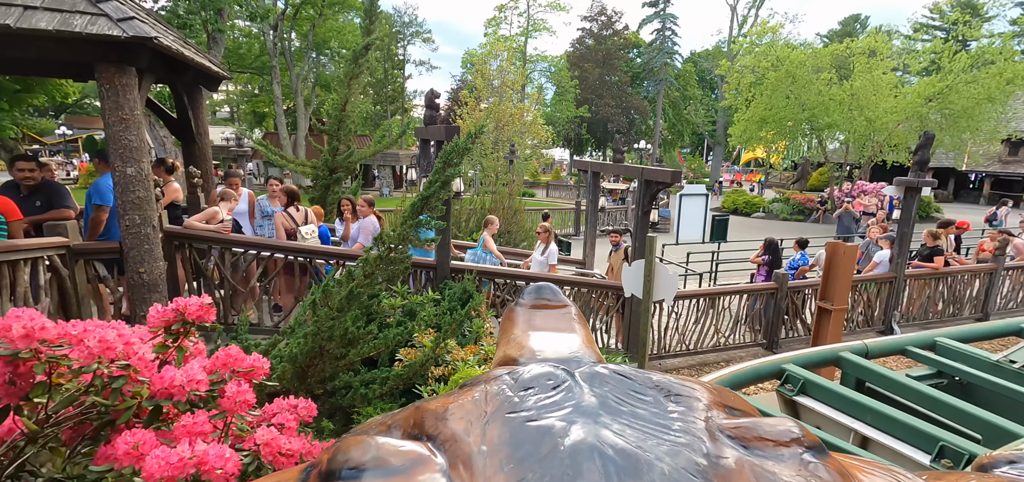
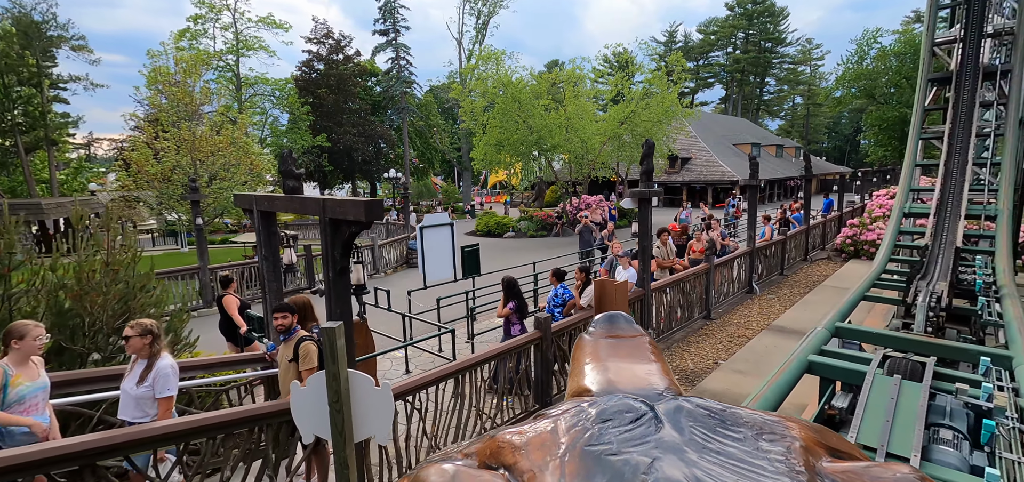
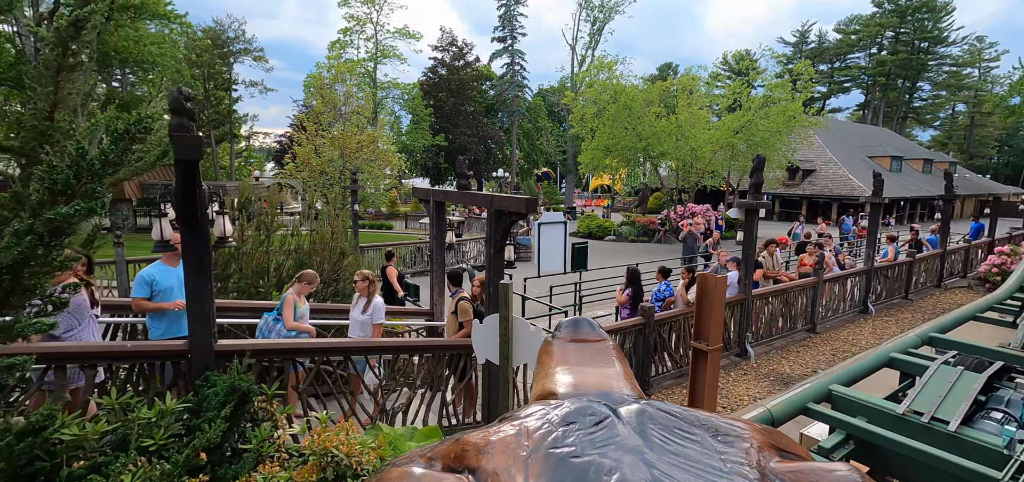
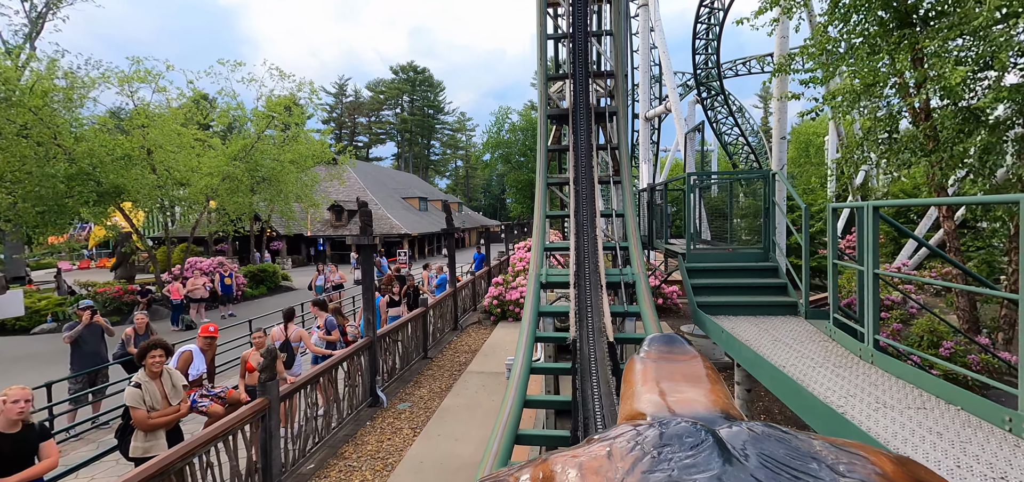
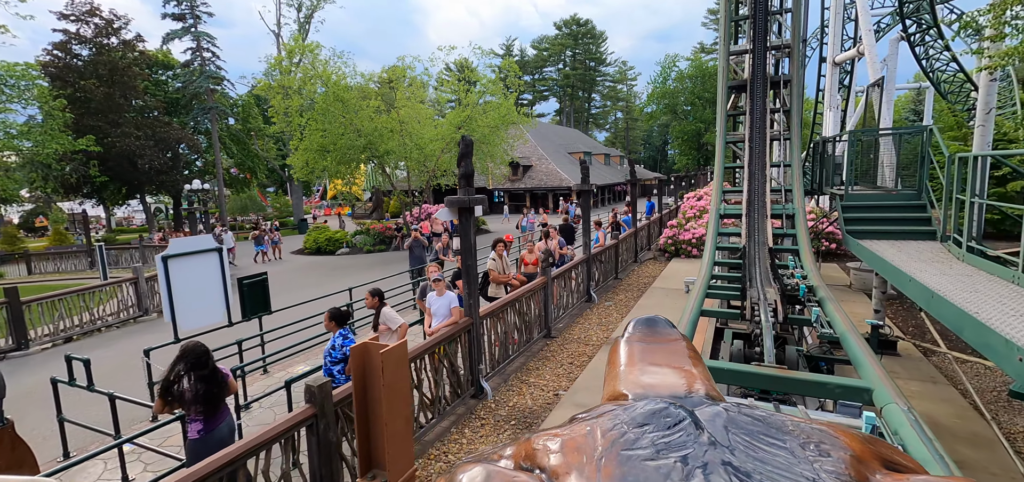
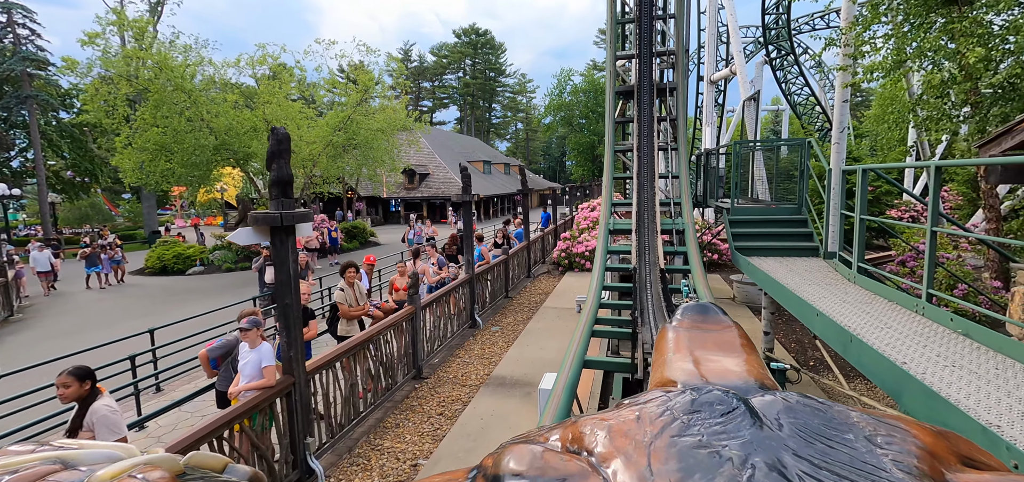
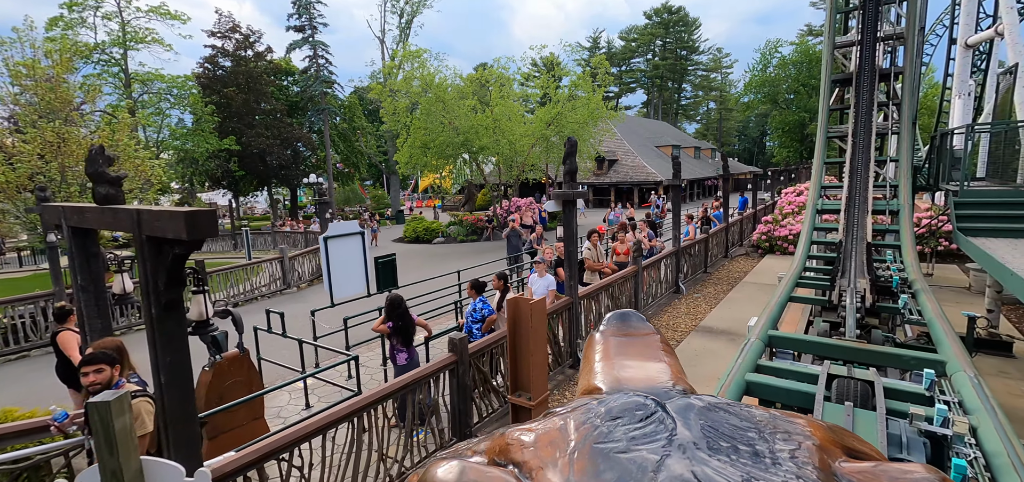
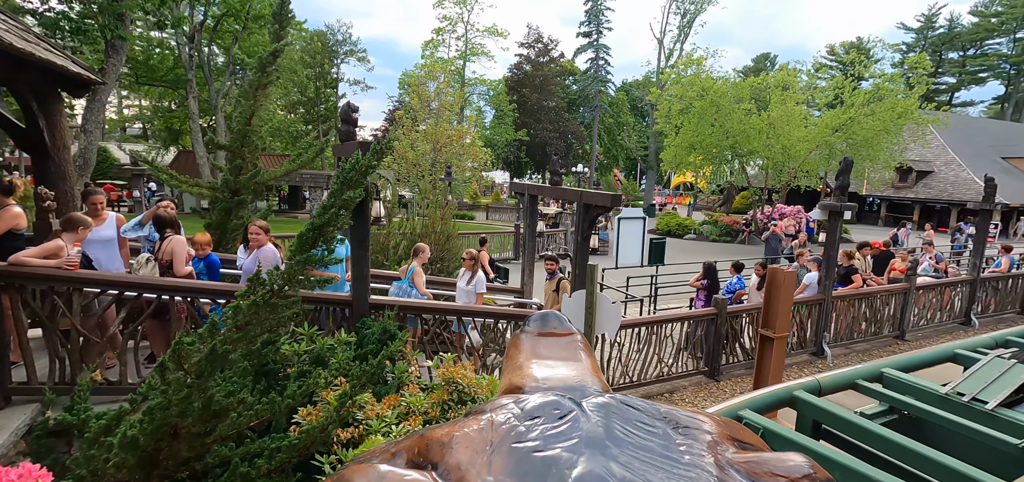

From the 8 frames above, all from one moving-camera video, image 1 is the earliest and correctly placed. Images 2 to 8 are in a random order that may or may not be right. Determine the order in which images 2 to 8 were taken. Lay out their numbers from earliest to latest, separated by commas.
8, 3, 2, 7, 5, 6, 4
